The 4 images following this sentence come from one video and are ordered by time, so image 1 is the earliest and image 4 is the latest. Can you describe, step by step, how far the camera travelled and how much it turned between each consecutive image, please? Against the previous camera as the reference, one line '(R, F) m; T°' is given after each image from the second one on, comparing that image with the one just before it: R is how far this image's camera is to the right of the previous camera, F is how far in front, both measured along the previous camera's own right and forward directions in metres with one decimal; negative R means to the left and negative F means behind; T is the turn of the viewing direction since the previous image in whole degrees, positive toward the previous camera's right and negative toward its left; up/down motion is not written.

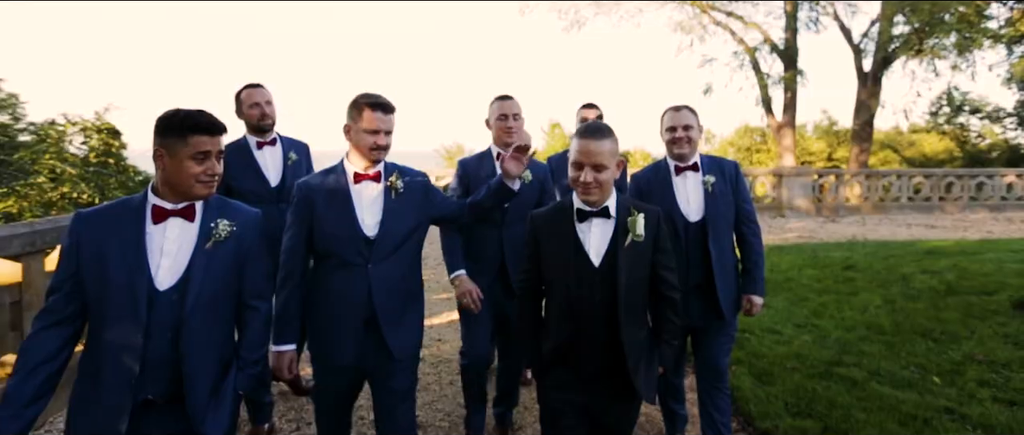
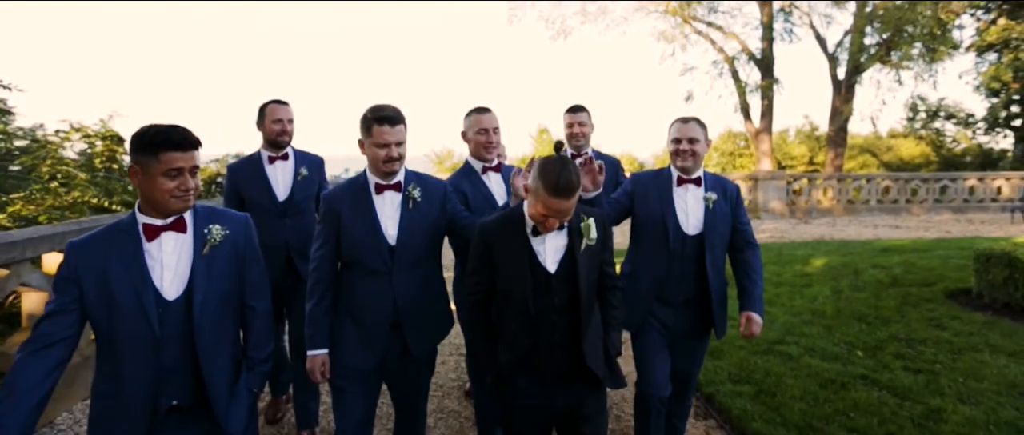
(0.0, -0.8) m; +1°
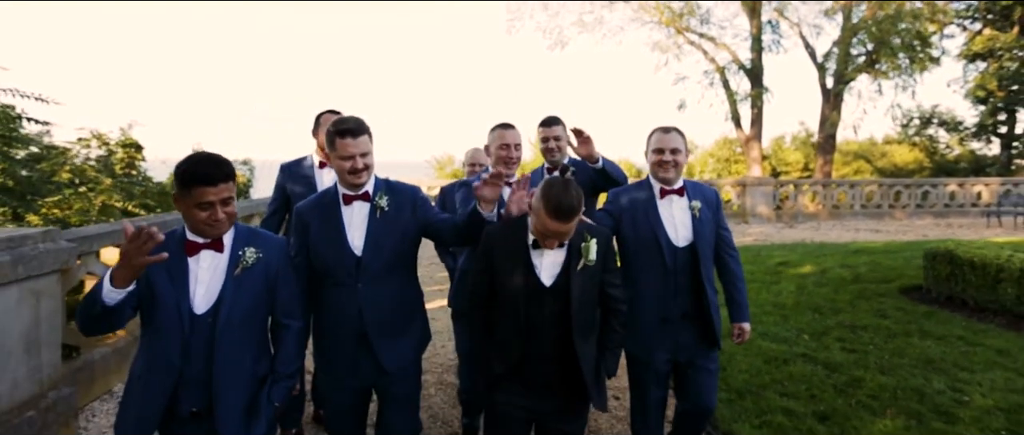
(+0.1, -0.9) m; 0°
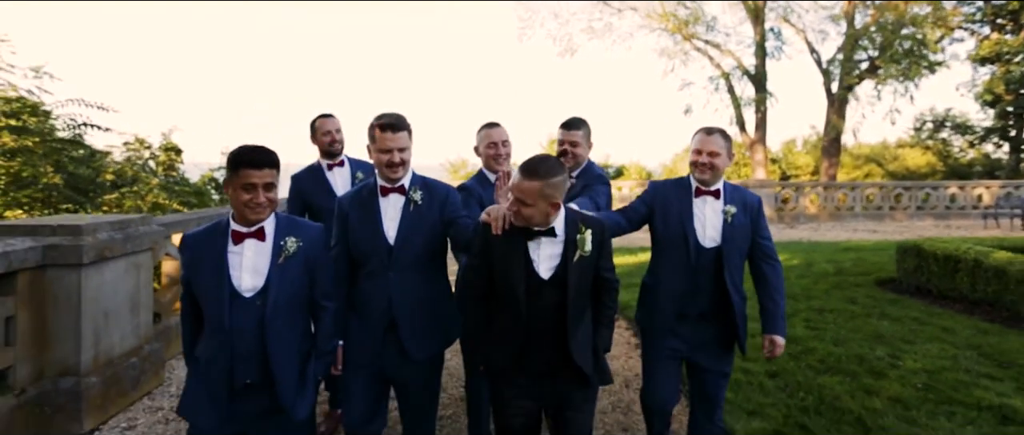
(+0.1, -1.0) m; -1°
